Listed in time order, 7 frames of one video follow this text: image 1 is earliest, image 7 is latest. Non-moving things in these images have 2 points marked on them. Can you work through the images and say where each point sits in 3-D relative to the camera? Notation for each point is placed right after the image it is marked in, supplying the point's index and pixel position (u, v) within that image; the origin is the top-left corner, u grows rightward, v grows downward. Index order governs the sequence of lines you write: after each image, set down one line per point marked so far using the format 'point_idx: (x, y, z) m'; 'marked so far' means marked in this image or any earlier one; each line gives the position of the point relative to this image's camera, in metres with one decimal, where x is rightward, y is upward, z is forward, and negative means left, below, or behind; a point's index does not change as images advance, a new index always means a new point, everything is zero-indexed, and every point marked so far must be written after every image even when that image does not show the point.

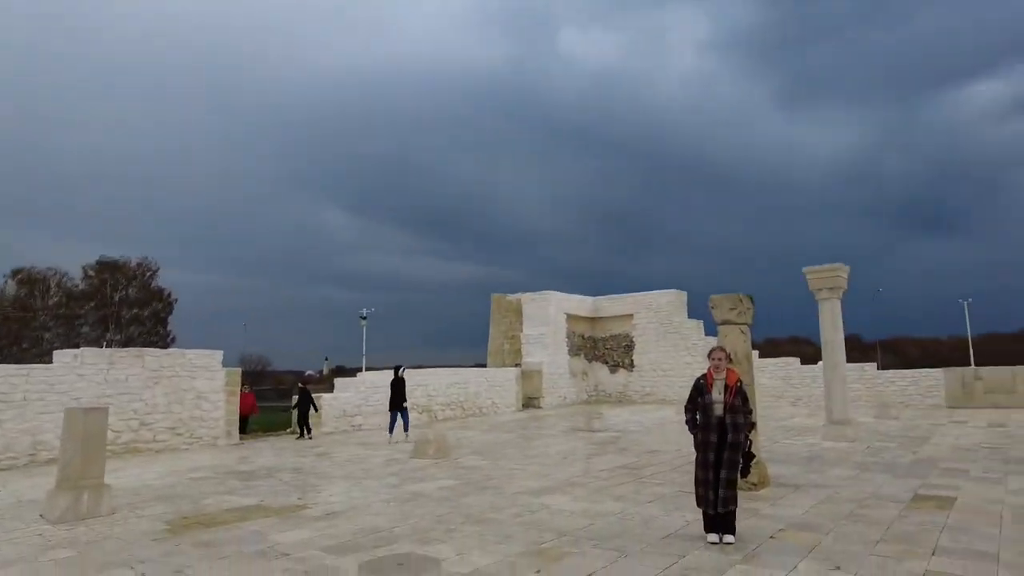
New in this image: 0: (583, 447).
0: (+1.0, -2.3, +9.2) m
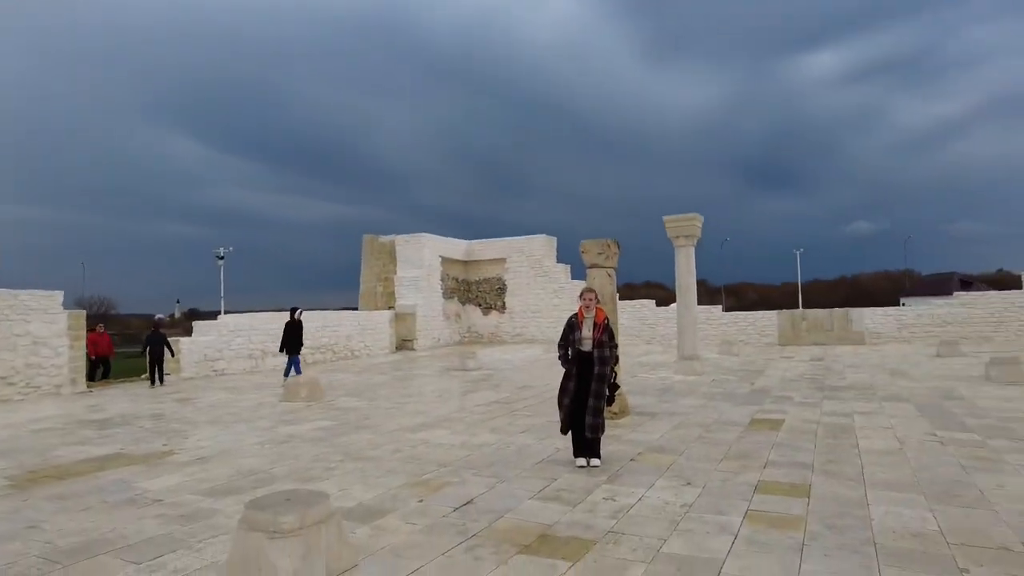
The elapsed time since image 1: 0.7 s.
0: (-0.8, -1.4, +9.5) m
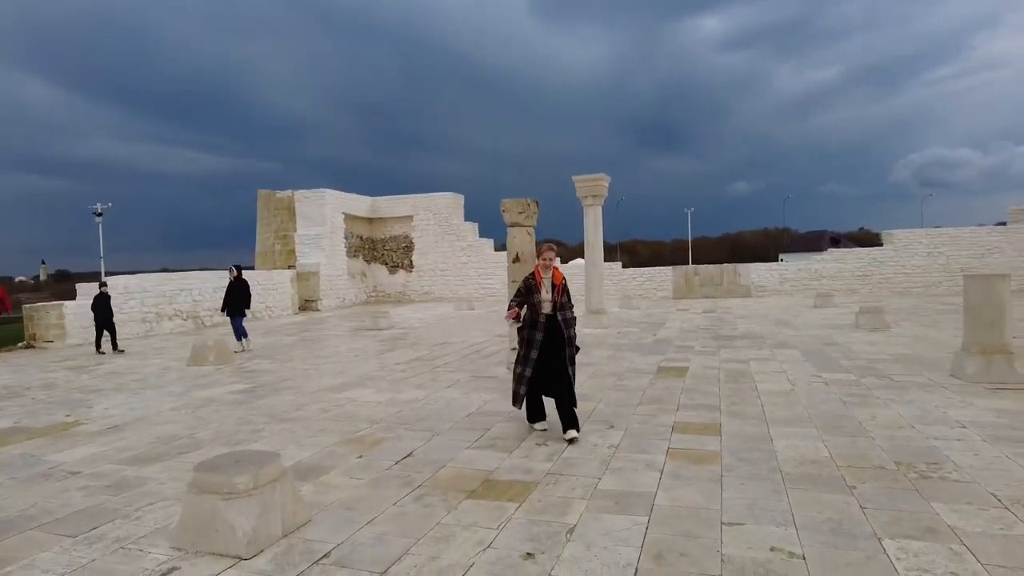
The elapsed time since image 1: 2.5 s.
0: (-2.0, -0.8, +9.4) m
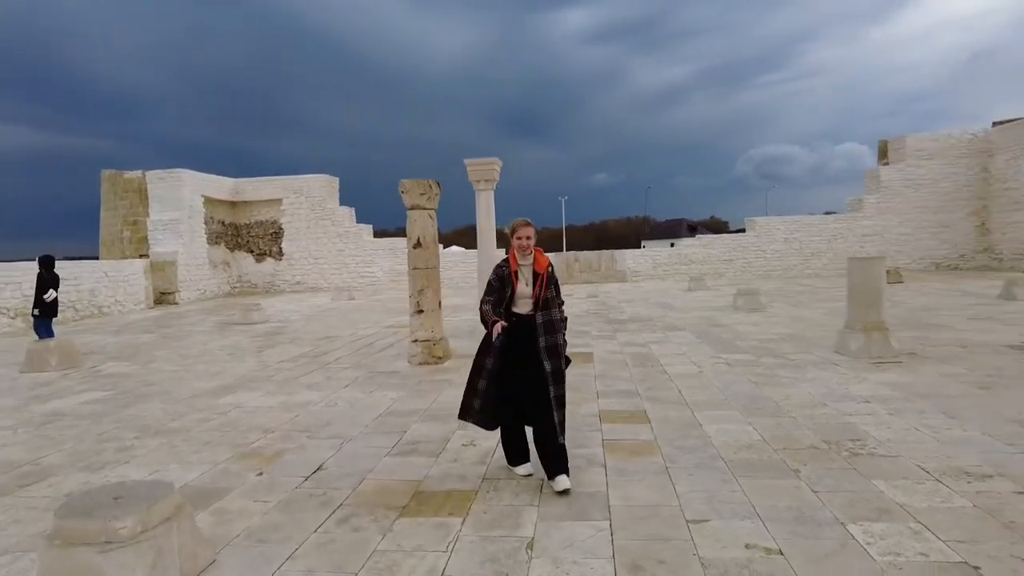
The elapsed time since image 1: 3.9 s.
0: (-3.5, -0.7, +8.5) m
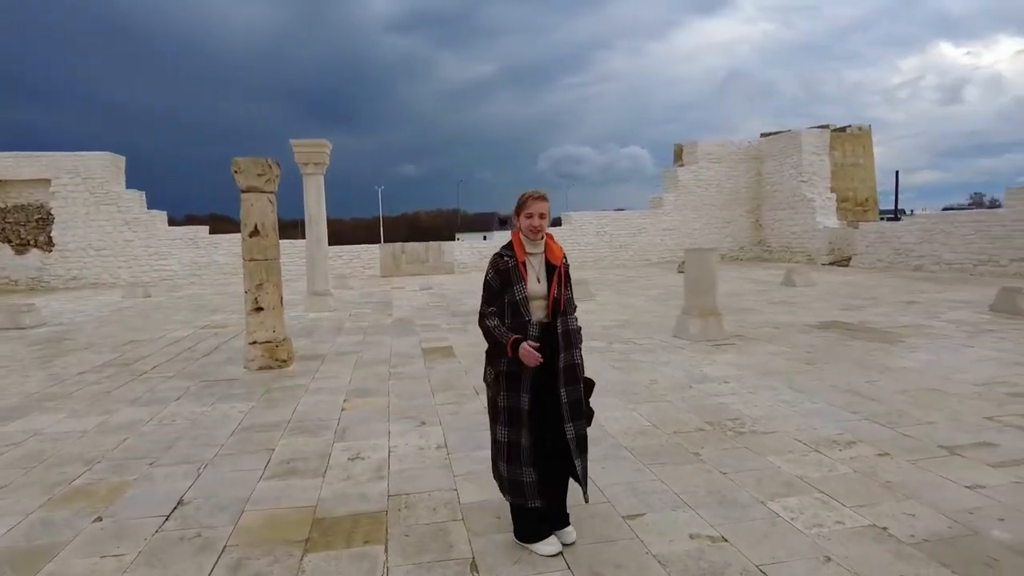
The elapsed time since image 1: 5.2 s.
0: (-5.3, -0.7, +6.9) m
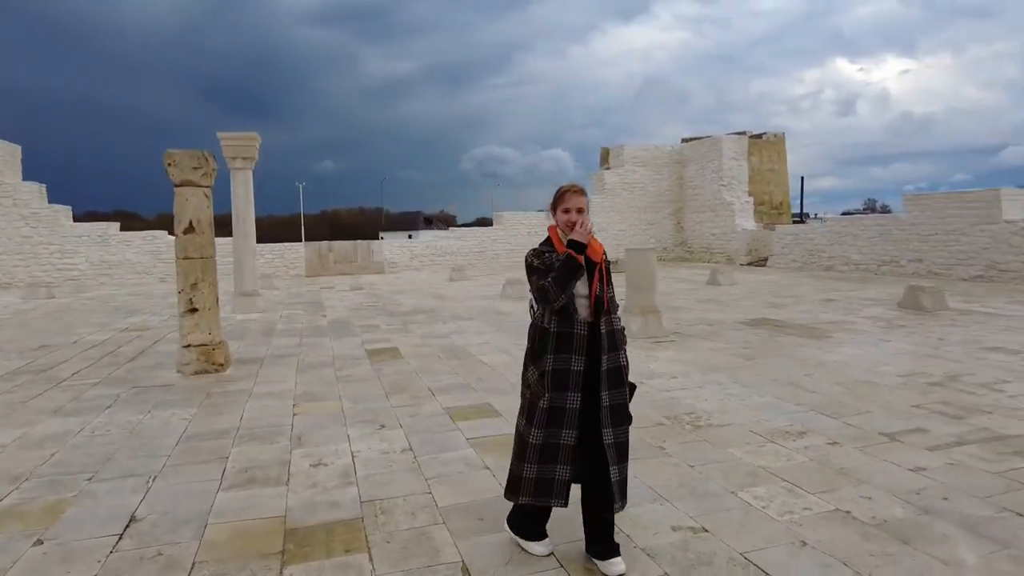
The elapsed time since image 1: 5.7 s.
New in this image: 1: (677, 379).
0: (-5.8, -0.7, +6.3) m
1: (+1.3, -0.7, +5.1) m
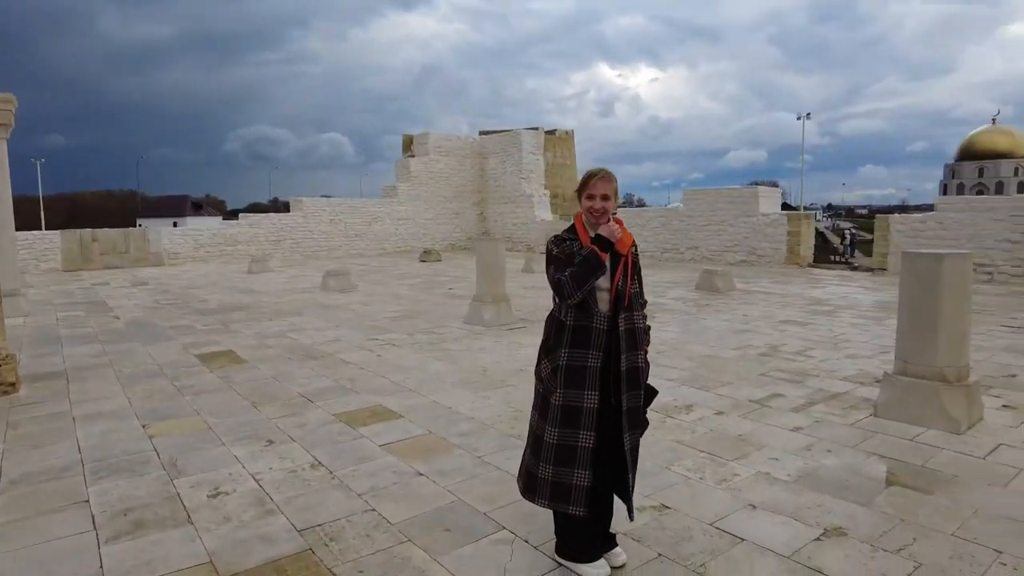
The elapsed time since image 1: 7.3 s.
0: (-6.8, -0.8, +4.0) m
1: (+0.3, -0.6, +5.2) m
